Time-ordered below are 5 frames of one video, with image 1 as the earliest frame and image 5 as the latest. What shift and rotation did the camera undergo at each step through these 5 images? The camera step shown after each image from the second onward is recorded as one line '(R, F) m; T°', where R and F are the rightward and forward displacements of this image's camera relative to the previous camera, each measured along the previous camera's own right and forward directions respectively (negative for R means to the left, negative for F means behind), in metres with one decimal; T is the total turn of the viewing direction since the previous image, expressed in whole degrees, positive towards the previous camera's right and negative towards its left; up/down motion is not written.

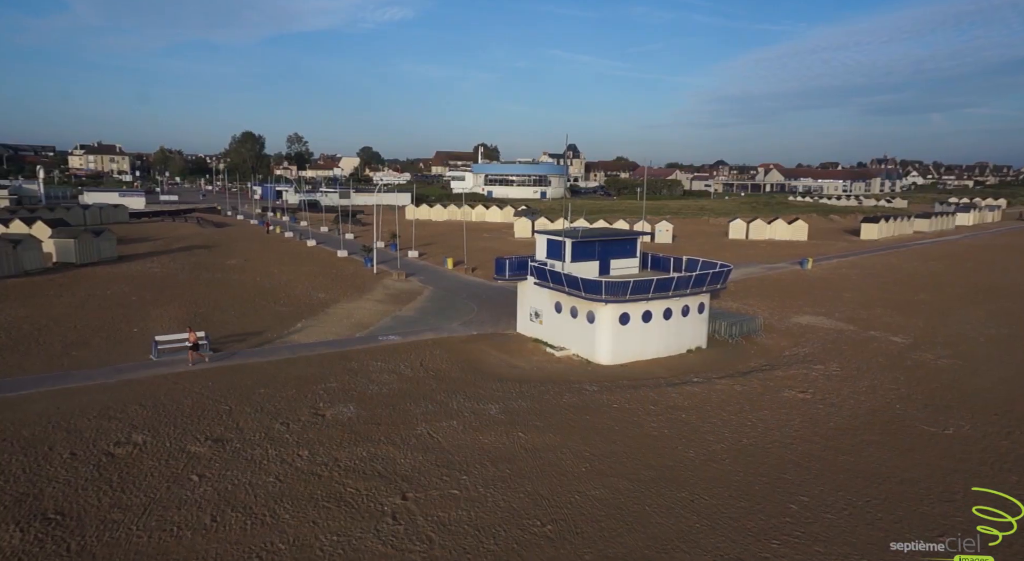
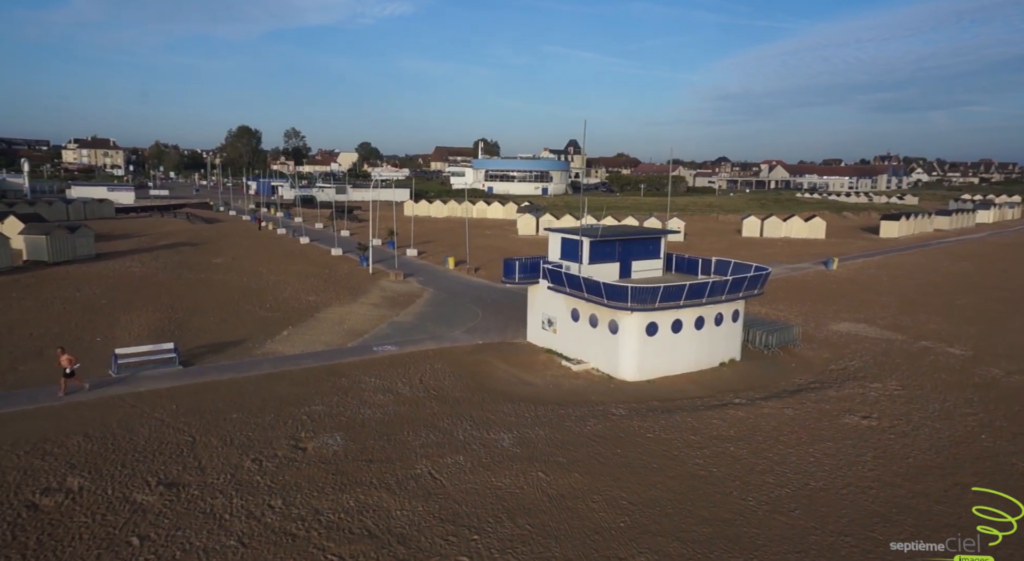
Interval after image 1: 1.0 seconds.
(-0.4, +2.6) m; 0°
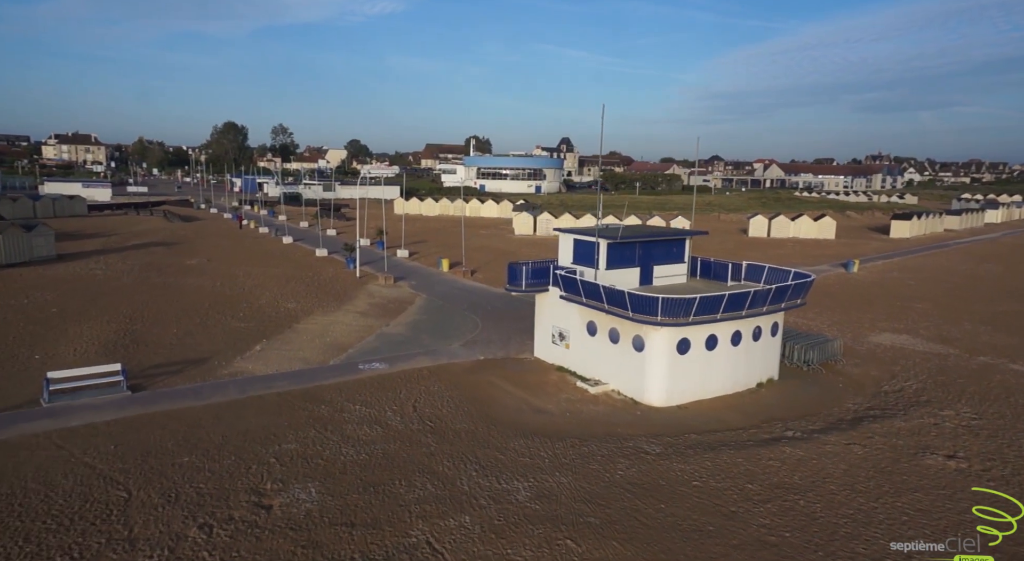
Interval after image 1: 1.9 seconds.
(-0.5, +2.7) m; +1°
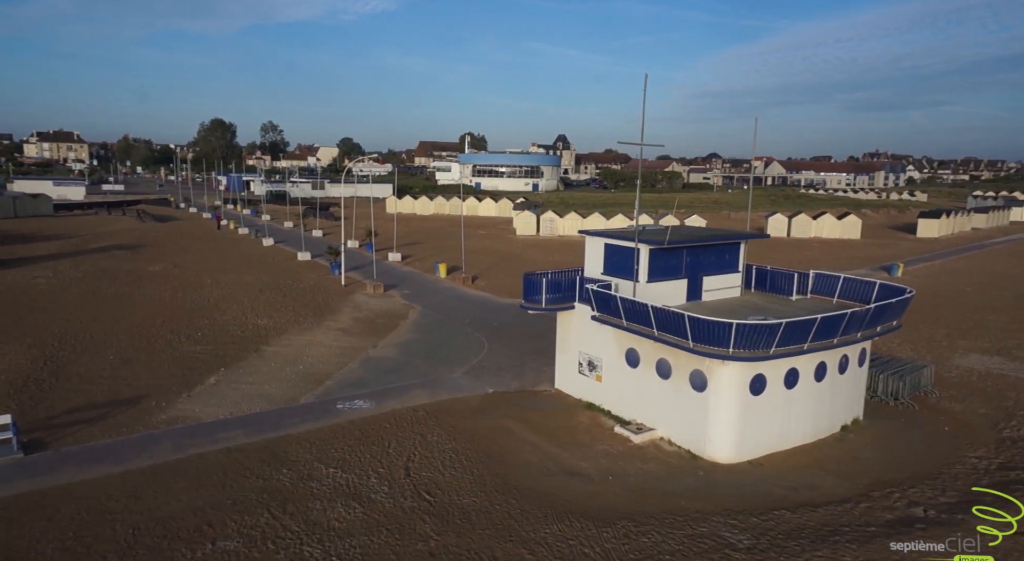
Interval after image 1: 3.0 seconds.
(-0.5, +3.8) m; +1°
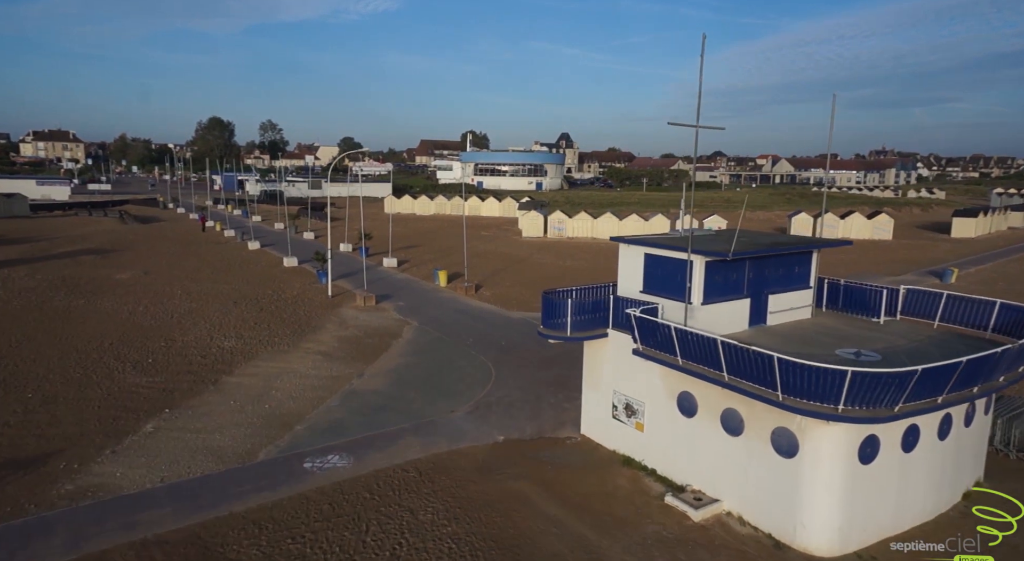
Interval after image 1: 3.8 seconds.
(-0.3, +3.3) m; 0°
